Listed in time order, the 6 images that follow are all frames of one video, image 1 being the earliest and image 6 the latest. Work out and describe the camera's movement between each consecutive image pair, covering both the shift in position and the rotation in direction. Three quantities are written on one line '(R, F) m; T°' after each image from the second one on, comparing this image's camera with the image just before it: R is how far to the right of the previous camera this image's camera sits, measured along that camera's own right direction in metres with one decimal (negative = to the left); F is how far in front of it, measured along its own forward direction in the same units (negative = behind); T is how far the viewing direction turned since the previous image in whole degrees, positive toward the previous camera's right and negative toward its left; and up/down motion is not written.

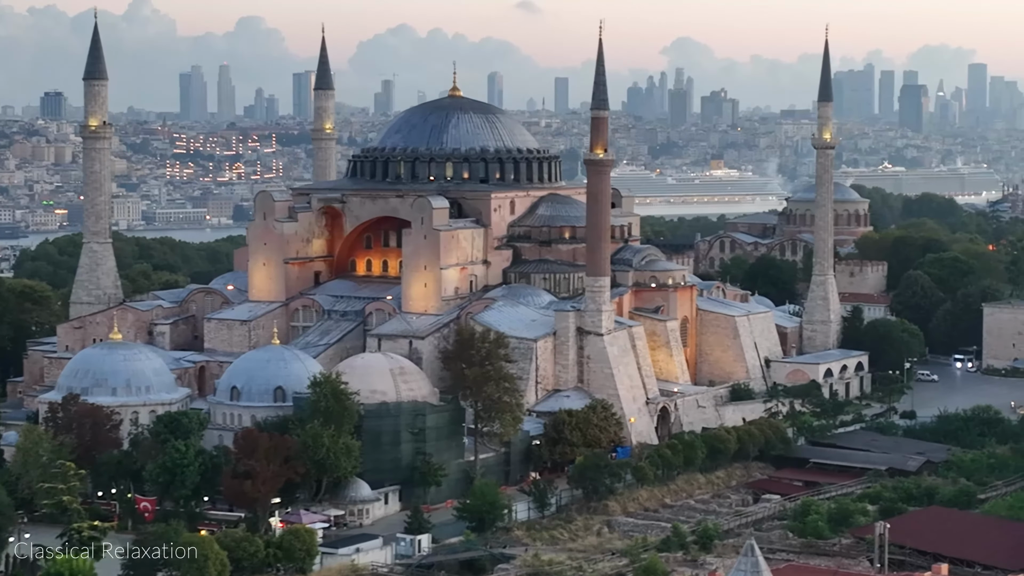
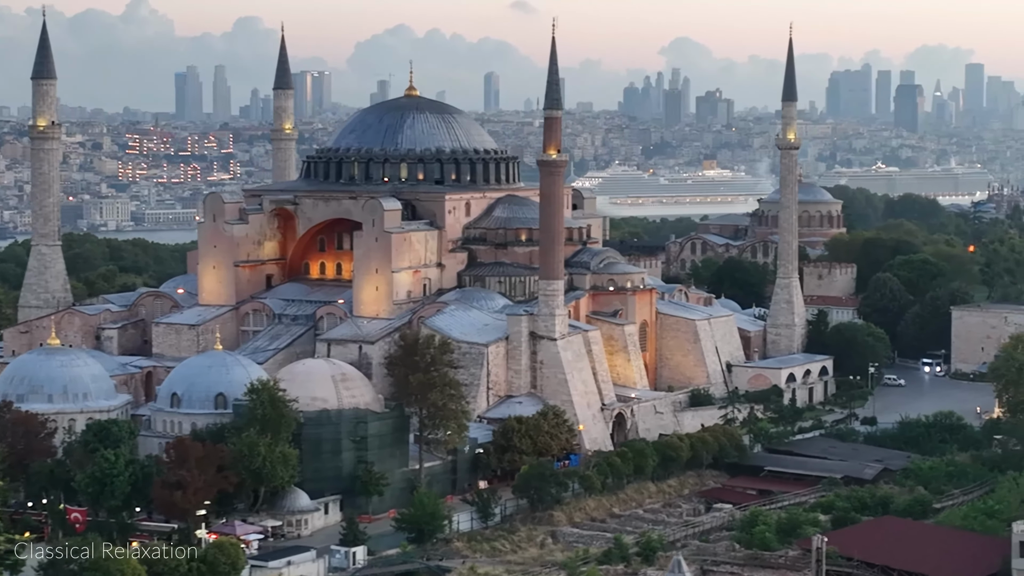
(+0.7, +0.6) m; 0°
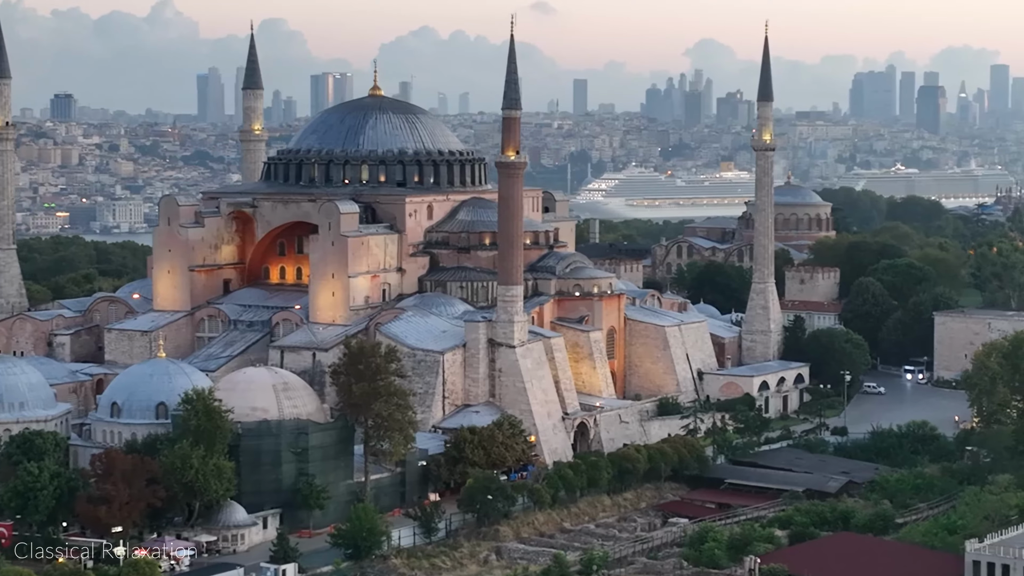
(+0.9, +0.9) m; -1°
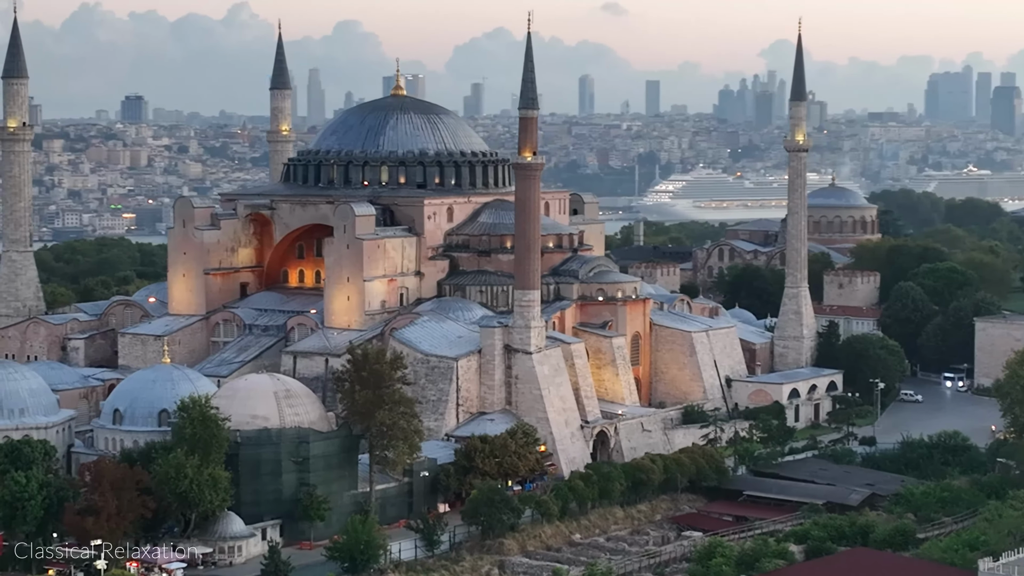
(+0.8, +0.7) m; -2°
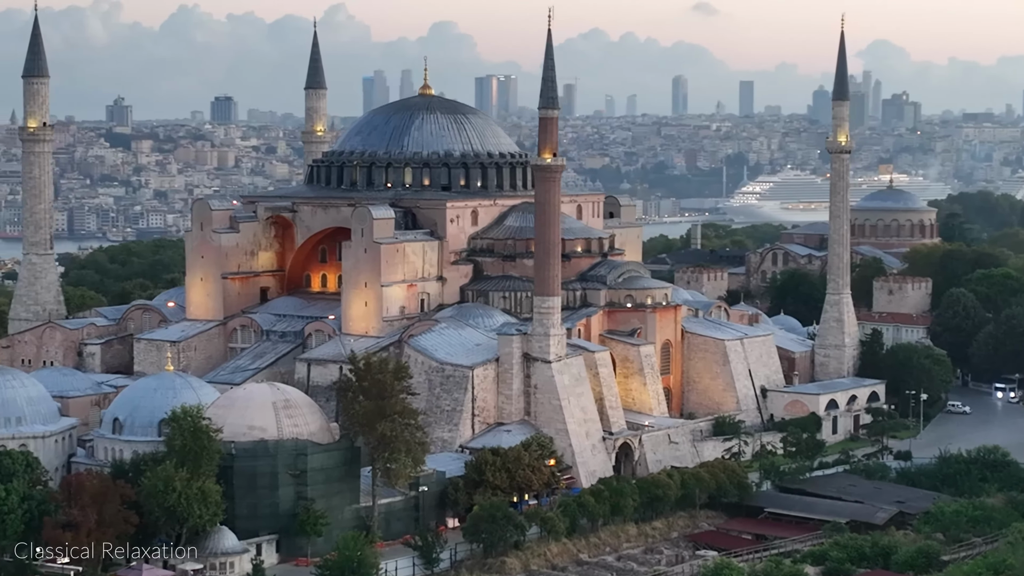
(+1.0, +1.0) m; -3°
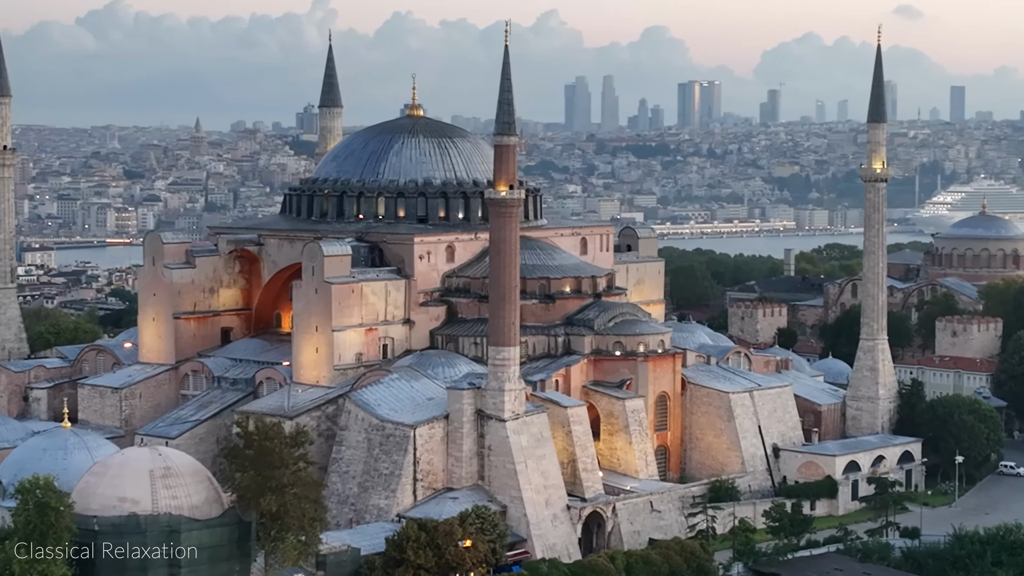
(+3.0, +3.1) m; -6°
